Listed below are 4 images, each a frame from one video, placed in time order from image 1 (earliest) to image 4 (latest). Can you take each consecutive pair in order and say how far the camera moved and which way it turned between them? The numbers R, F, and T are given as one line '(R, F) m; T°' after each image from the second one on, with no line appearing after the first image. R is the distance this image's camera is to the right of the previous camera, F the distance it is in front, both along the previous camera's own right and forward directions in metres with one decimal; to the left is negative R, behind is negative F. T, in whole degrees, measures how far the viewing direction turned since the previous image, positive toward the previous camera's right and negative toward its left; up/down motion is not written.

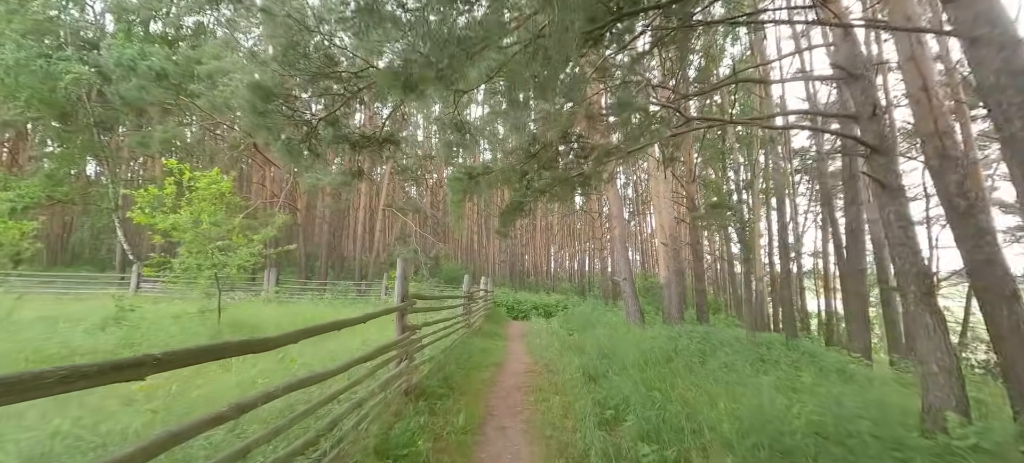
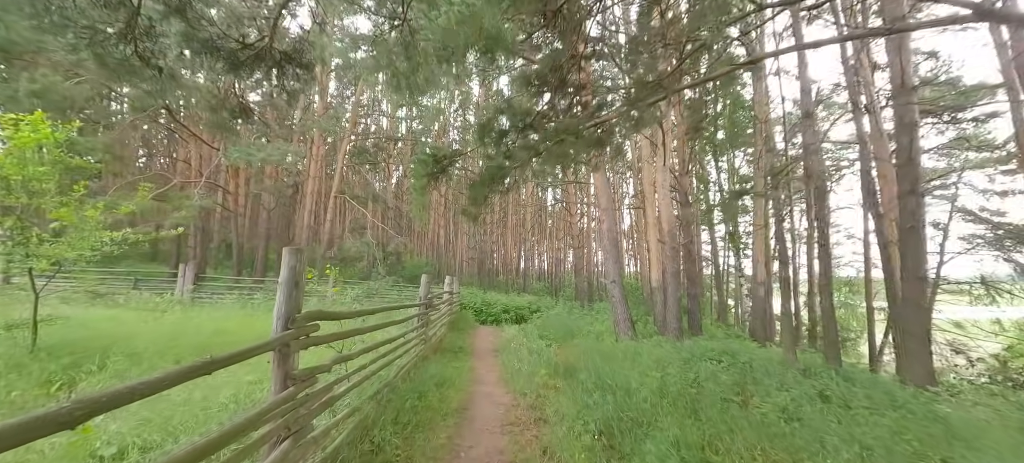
(-0.1, +1.9) m; +4°
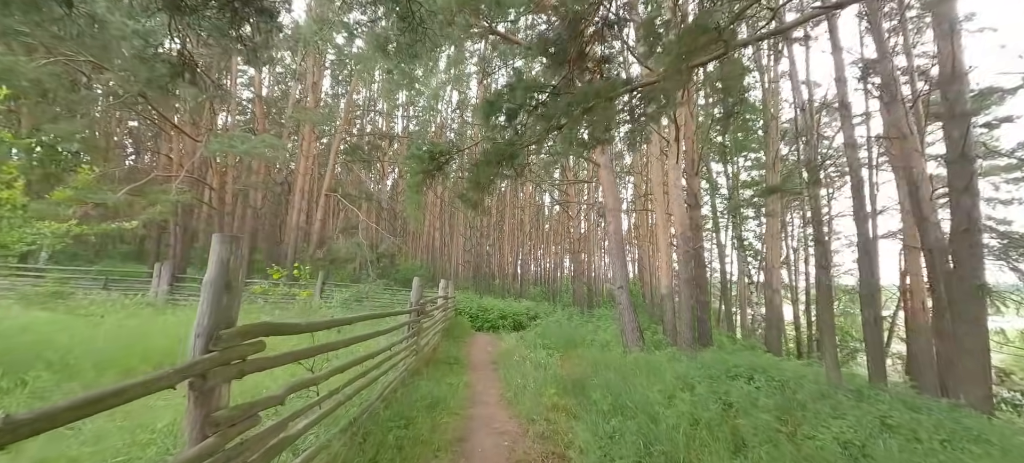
(-0.1, +0.7) m; +1°
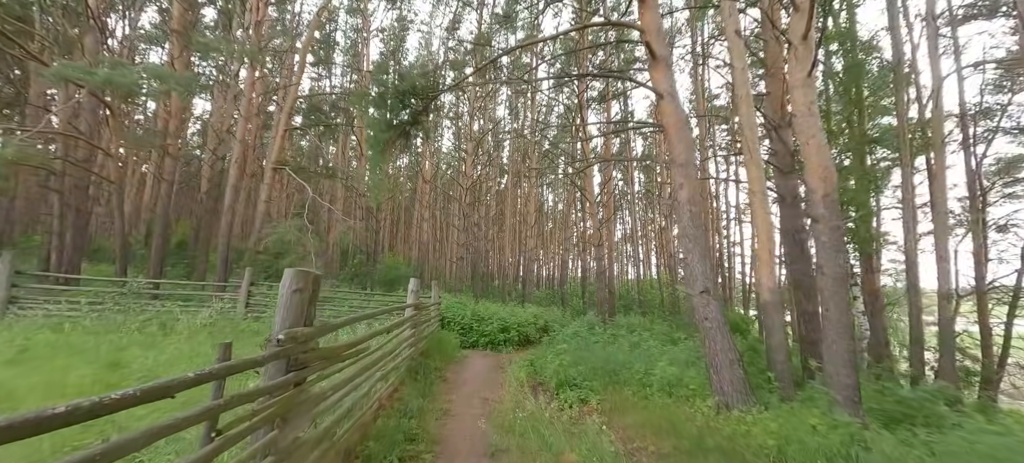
(-0.2, +3.7) m; 0°
